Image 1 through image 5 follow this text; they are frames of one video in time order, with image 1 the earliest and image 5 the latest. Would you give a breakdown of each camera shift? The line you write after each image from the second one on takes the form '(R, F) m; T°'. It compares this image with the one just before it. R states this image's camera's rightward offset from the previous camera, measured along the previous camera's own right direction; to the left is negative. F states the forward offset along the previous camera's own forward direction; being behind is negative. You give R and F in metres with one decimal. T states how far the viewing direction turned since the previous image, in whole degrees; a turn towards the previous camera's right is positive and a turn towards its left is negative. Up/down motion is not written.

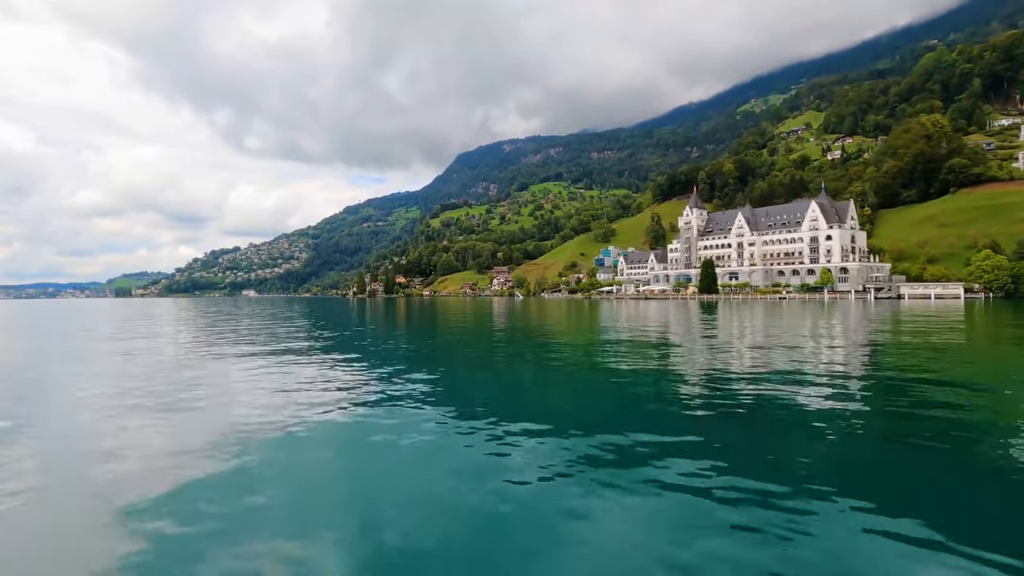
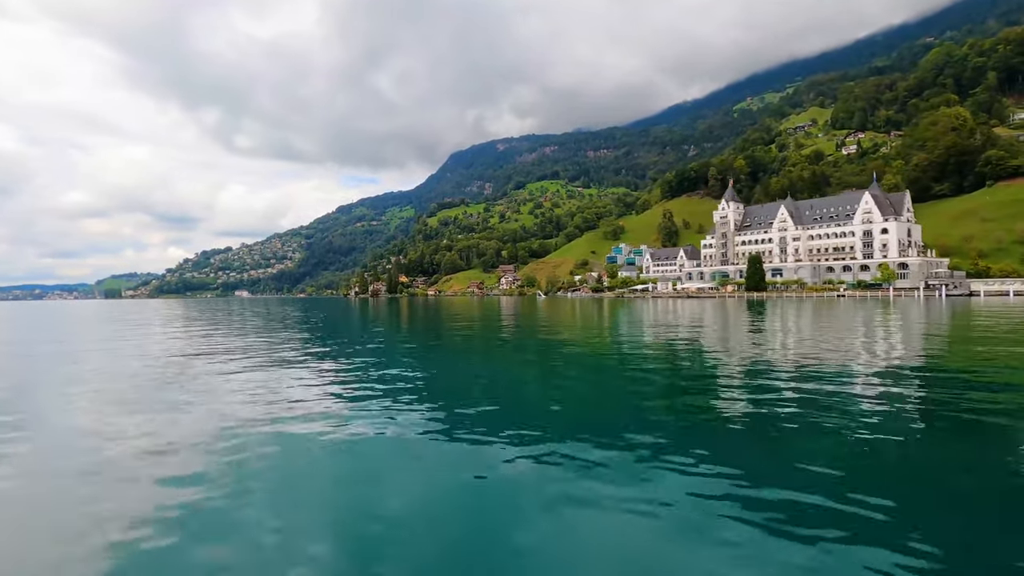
(-3.1, +3.2) m; +1°
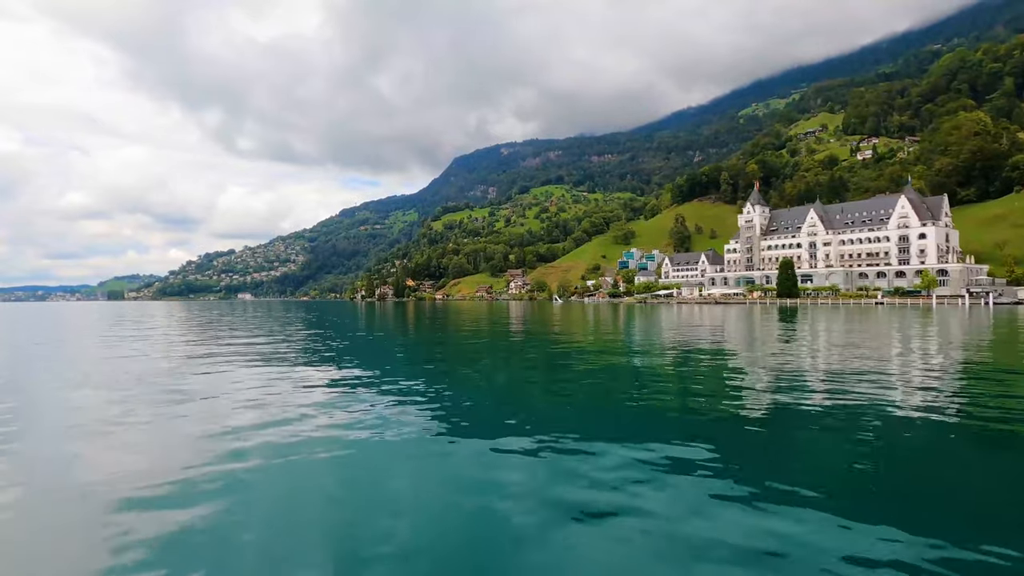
(-1.6, +1.4) m; 0°
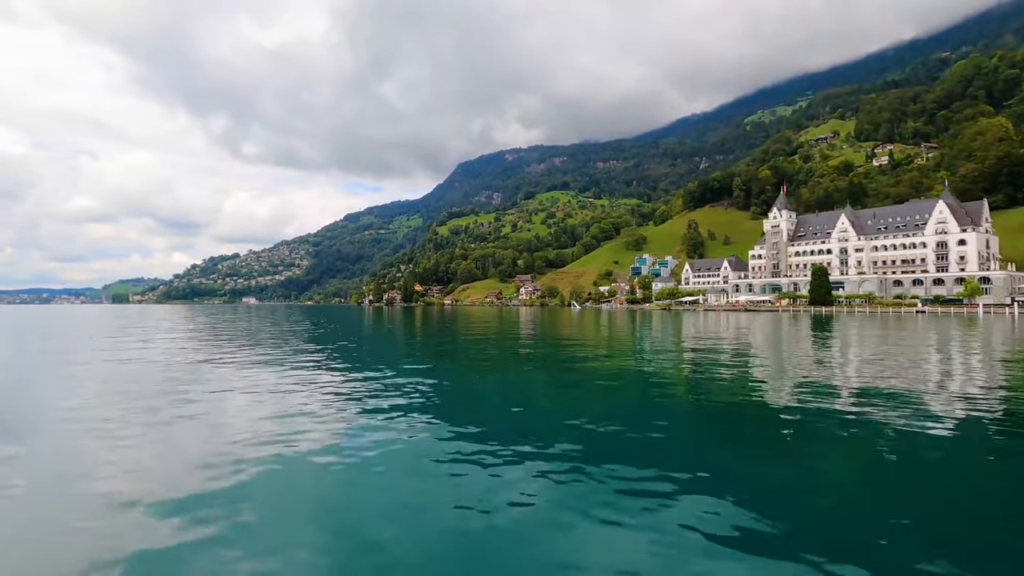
(-1.4, +1.4) m; 0°
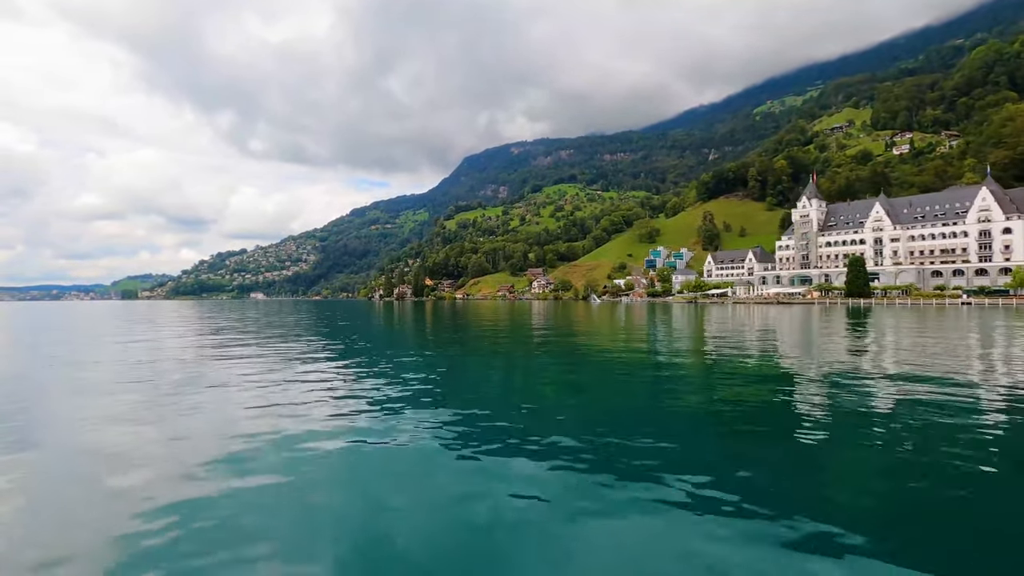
(-1.2, +1.4) m; -1°
